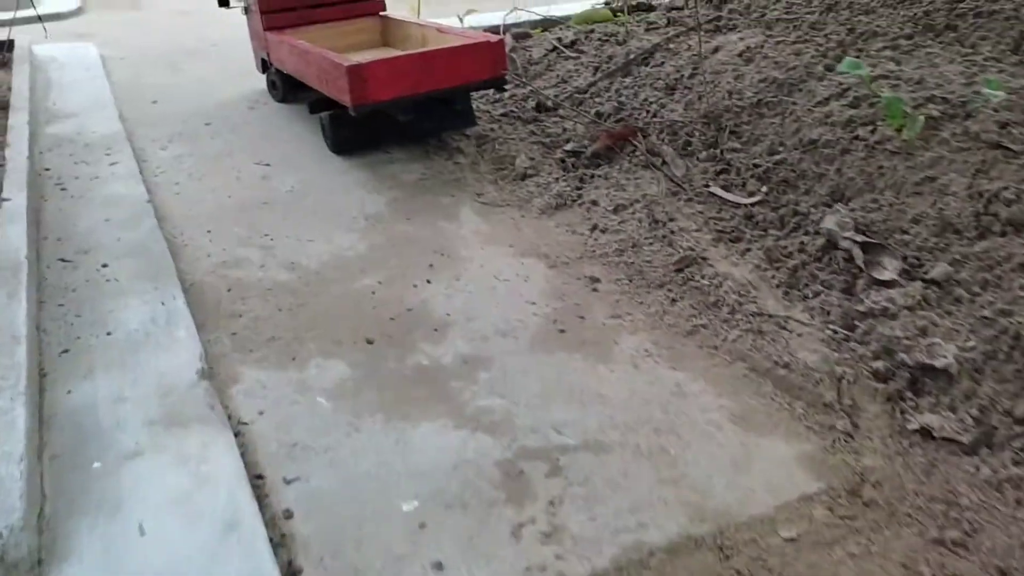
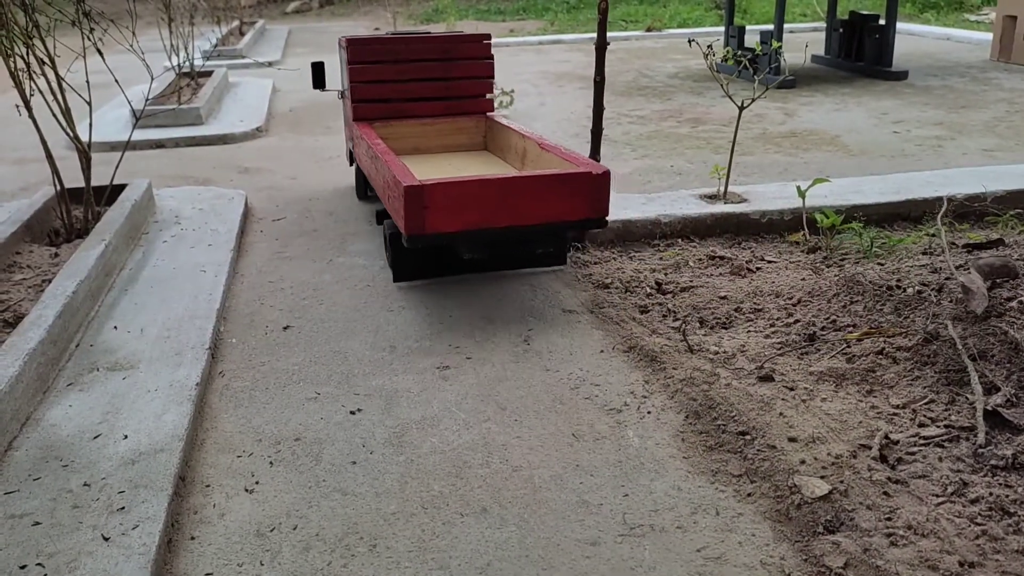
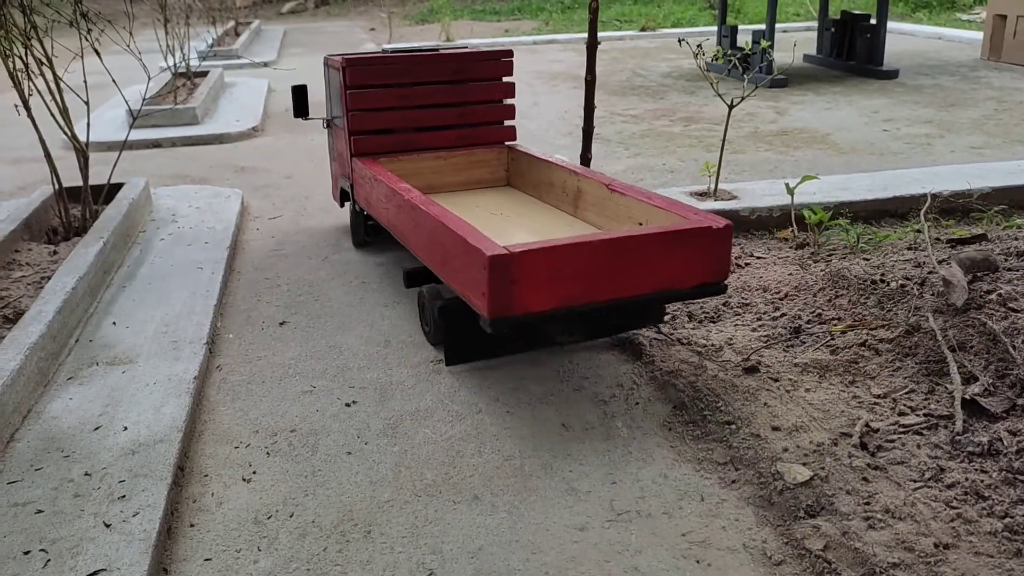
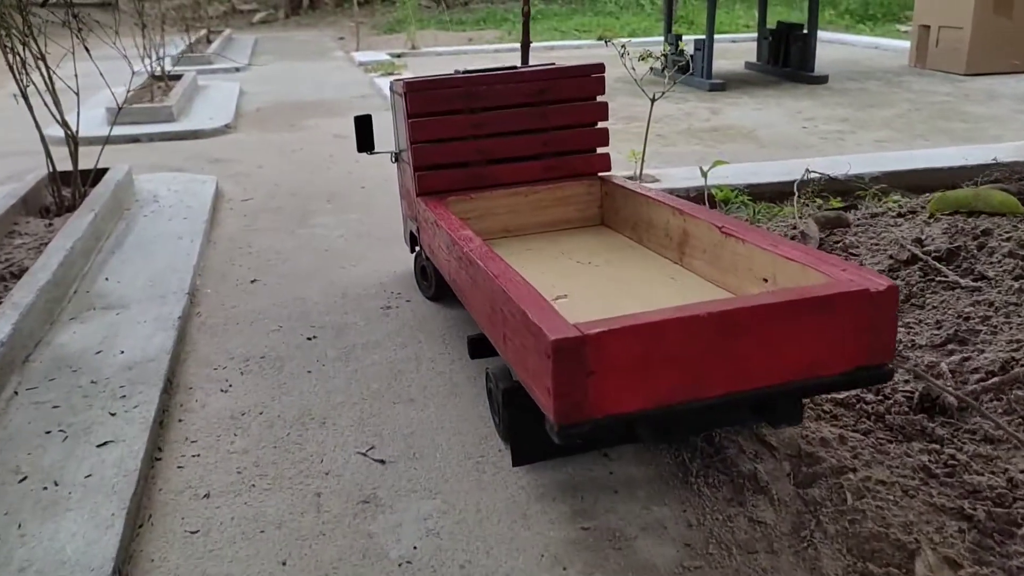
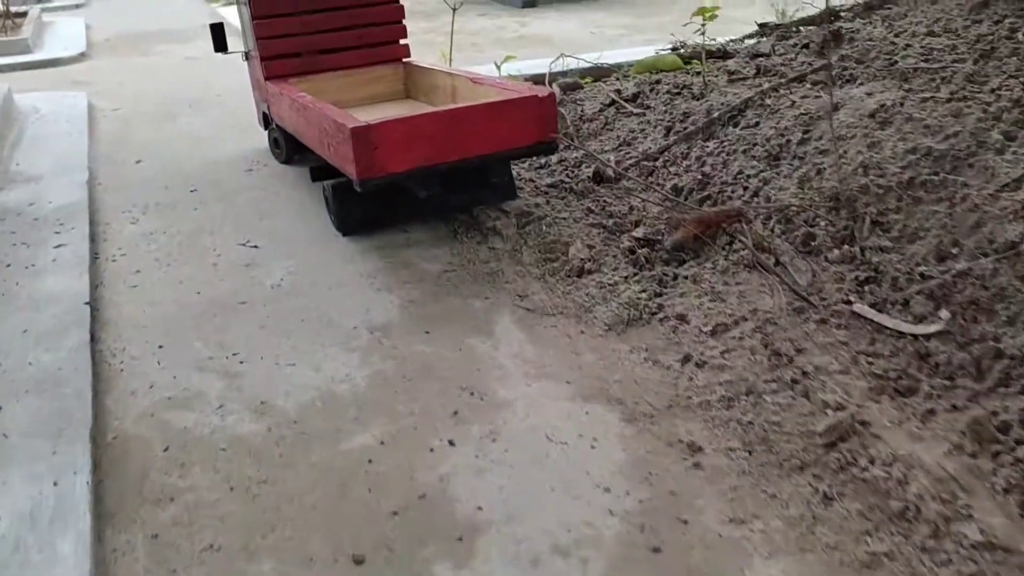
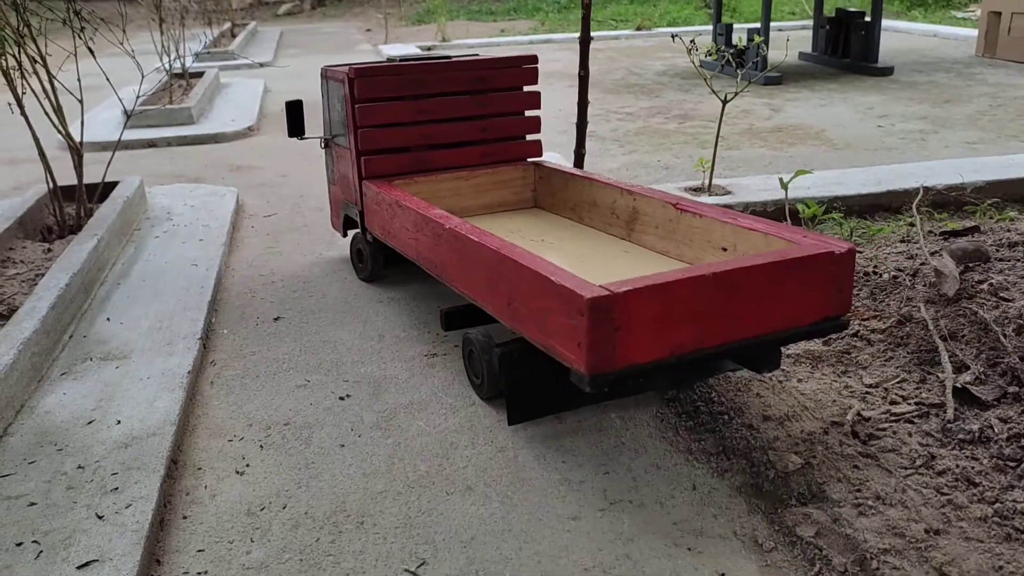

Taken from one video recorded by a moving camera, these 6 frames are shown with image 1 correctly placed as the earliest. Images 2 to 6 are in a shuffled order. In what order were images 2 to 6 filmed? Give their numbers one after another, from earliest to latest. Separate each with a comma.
5, 4, 6, 3, 2
